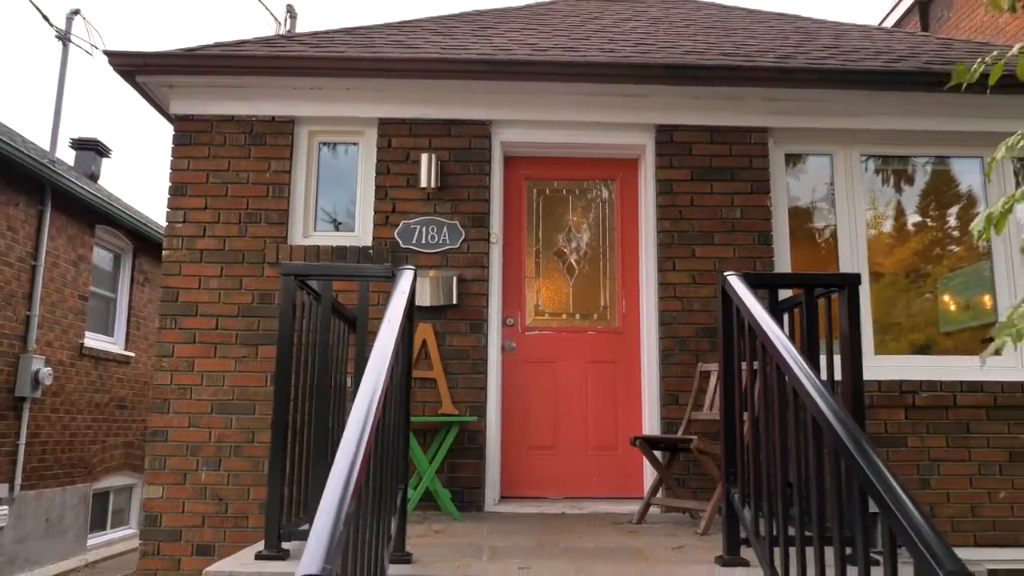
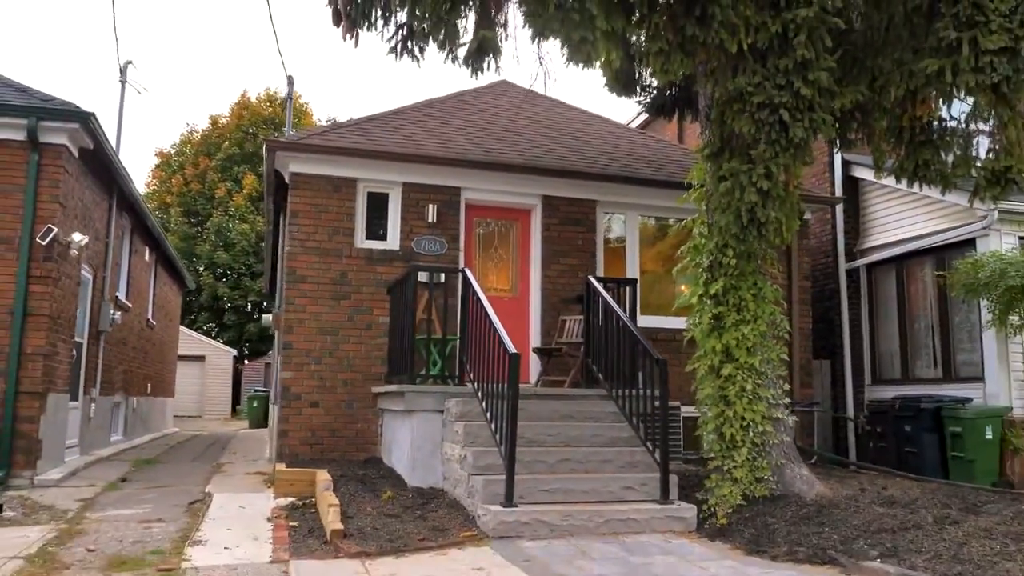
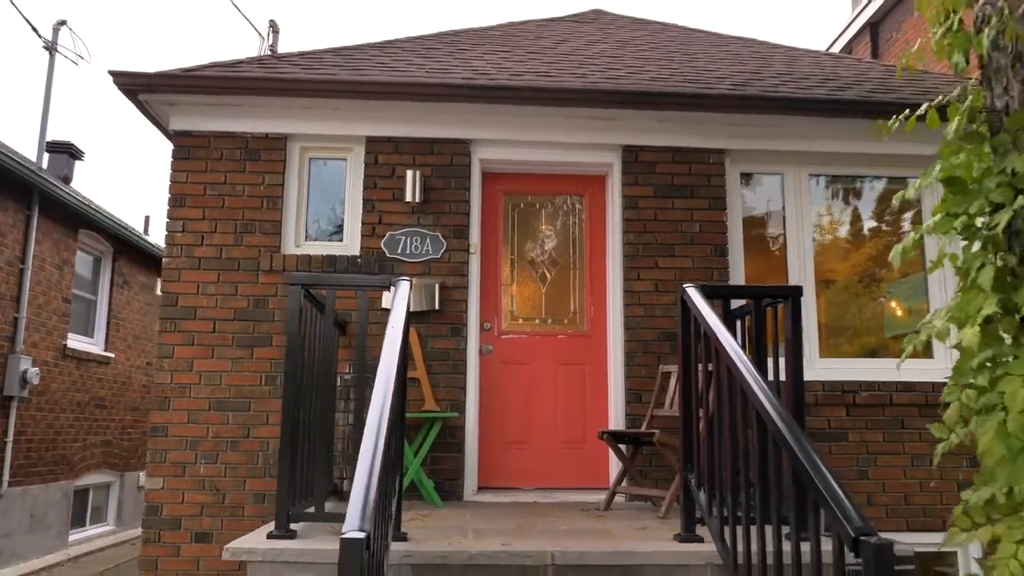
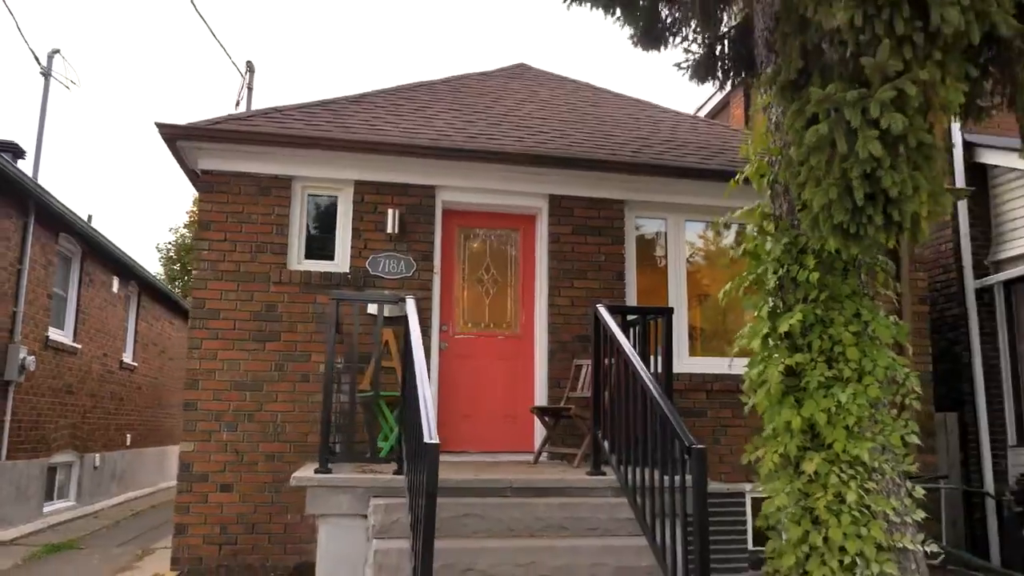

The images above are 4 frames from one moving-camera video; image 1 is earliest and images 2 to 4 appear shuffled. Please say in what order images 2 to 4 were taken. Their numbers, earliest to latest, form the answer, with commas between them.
3, 4, 2
